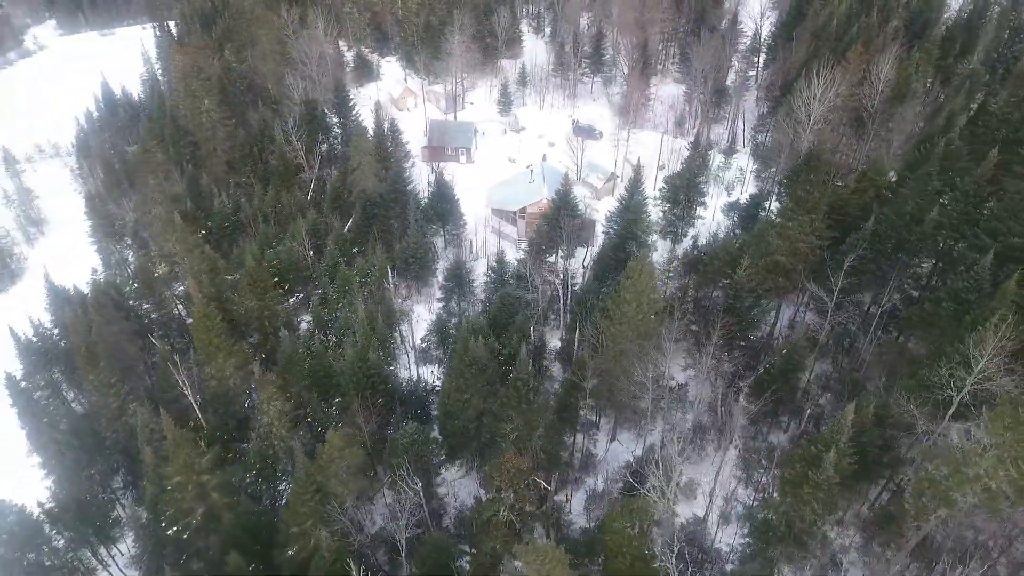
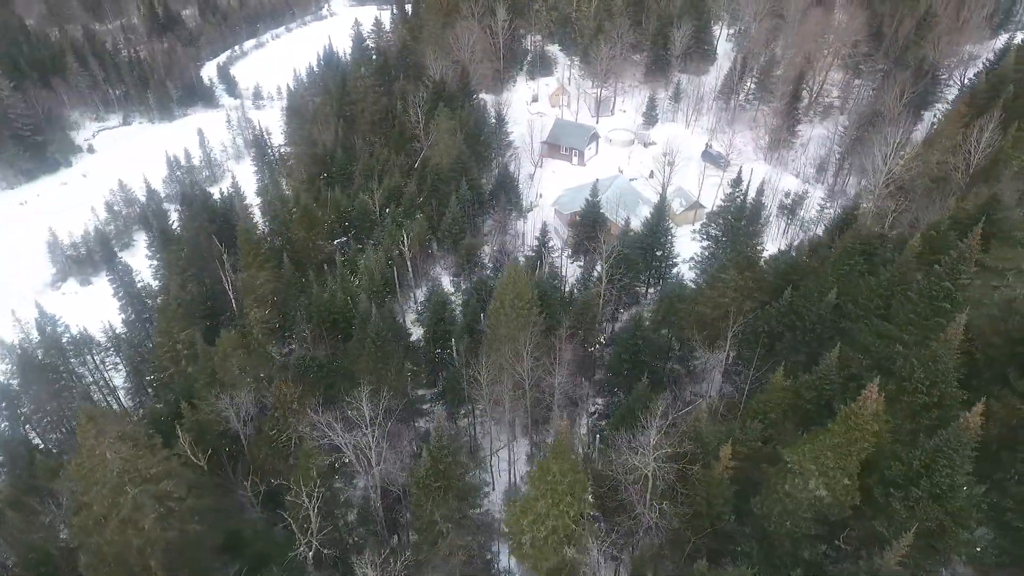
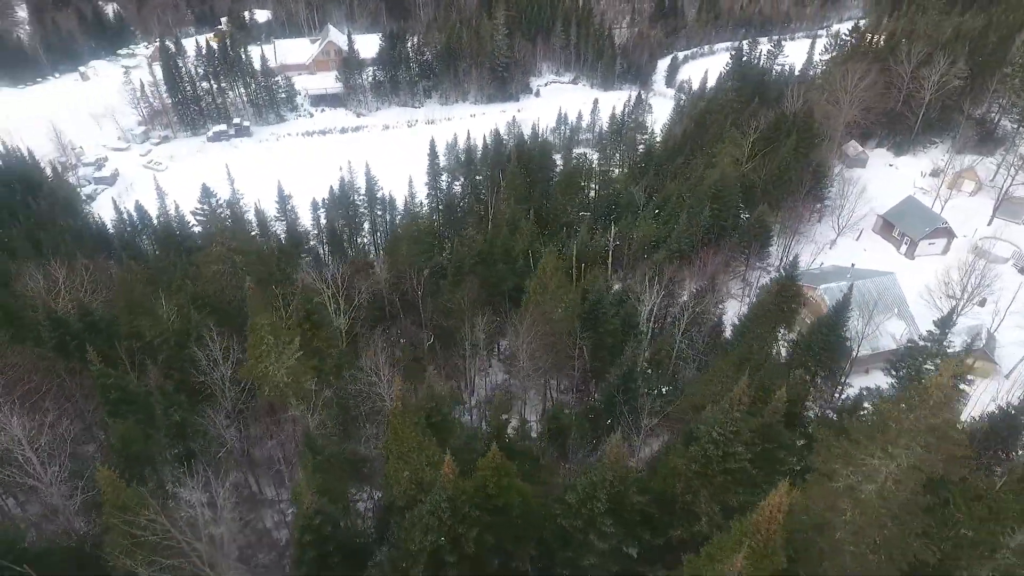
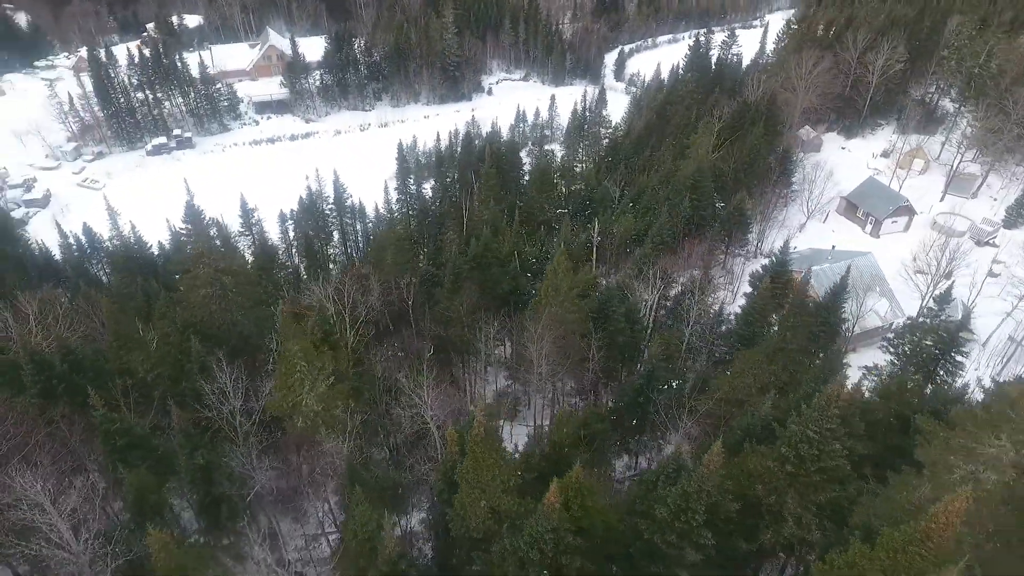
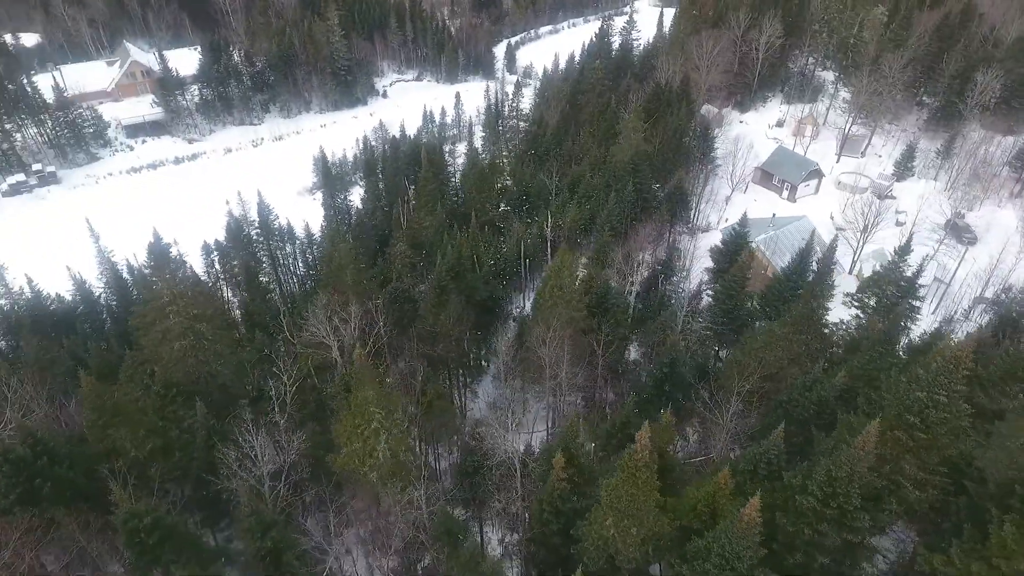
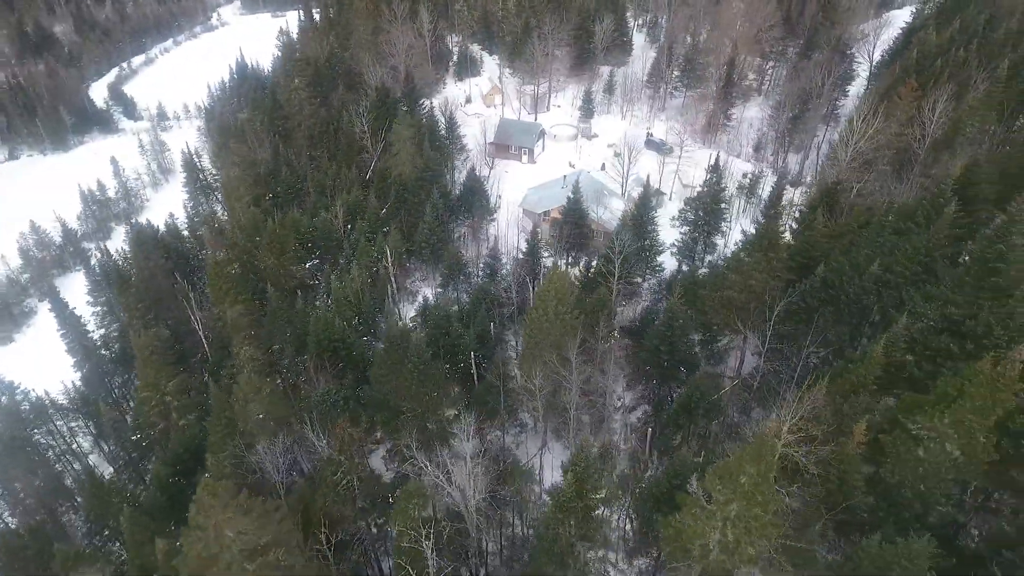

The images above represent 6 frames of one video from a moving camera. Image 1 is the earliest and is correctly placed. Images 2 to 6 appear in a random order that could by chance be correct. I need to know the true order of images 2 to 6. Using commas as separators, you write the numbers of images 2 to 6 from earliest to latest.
6, 2, 5, 4, 3
